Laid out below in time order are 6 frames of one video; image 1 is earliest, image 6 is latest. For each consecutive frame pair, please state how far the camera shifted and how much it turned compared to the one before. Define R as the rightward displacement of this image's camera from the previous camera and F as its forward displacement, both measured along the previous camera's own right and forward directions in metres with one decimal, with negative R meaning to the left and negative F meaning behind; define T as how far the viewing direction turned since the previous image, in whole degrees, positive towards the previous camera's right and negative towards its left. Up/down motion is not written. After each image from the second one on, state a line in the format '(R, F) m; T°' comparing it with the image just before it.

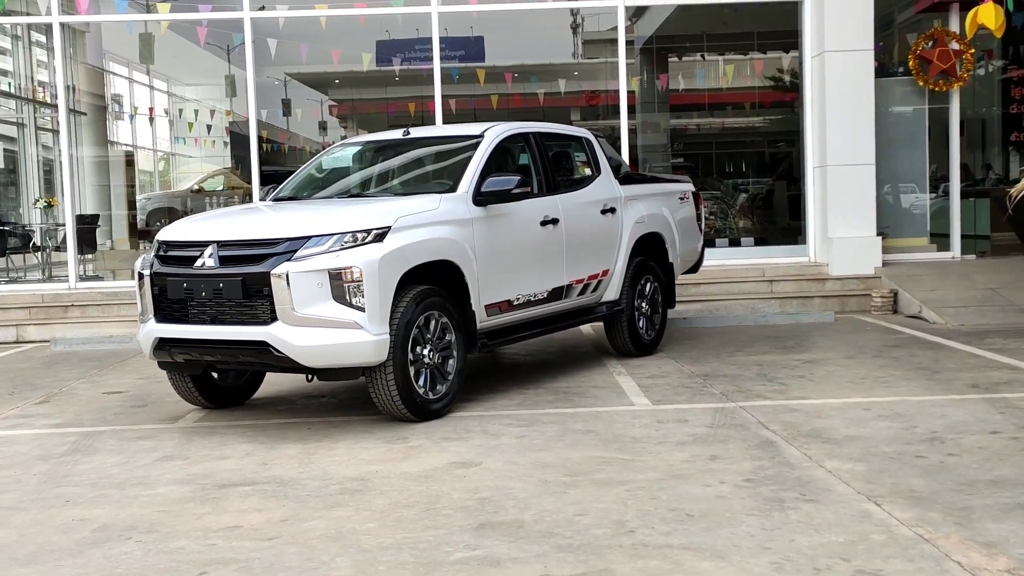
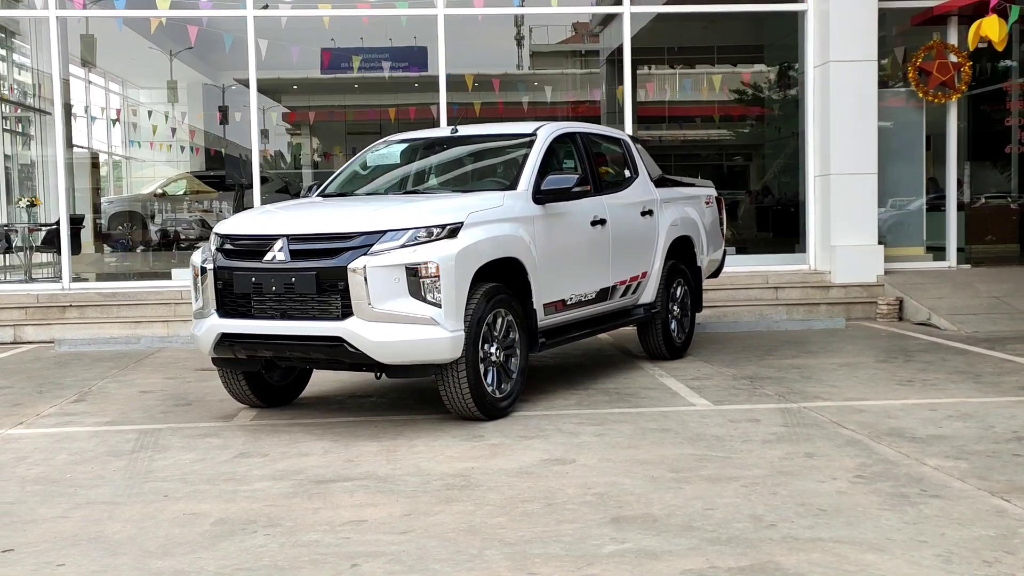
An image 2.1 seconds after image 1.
(-0.5, +0.1) m; +2°
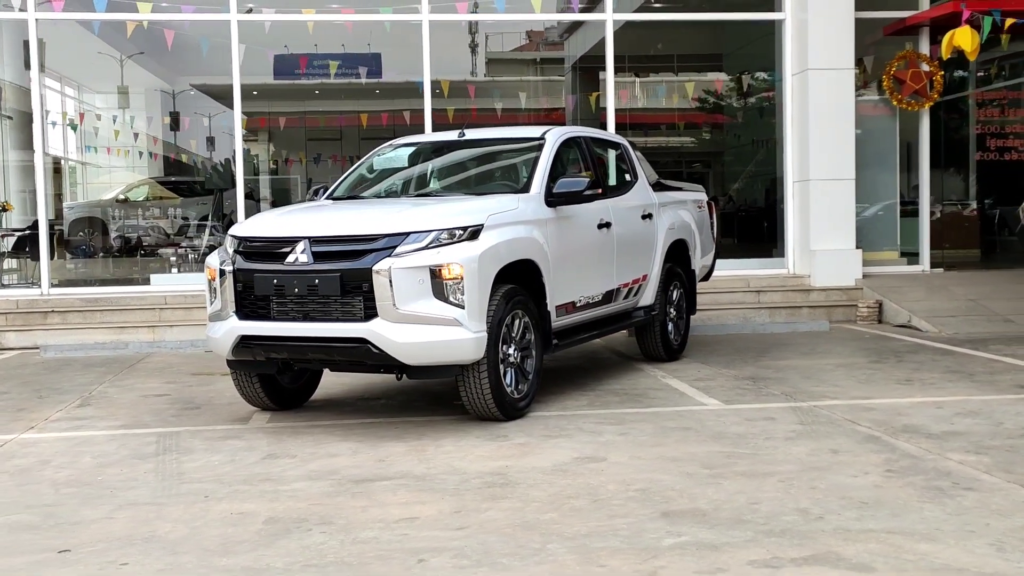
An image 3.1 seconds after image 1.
(-0.3, 0.0) m; +2°
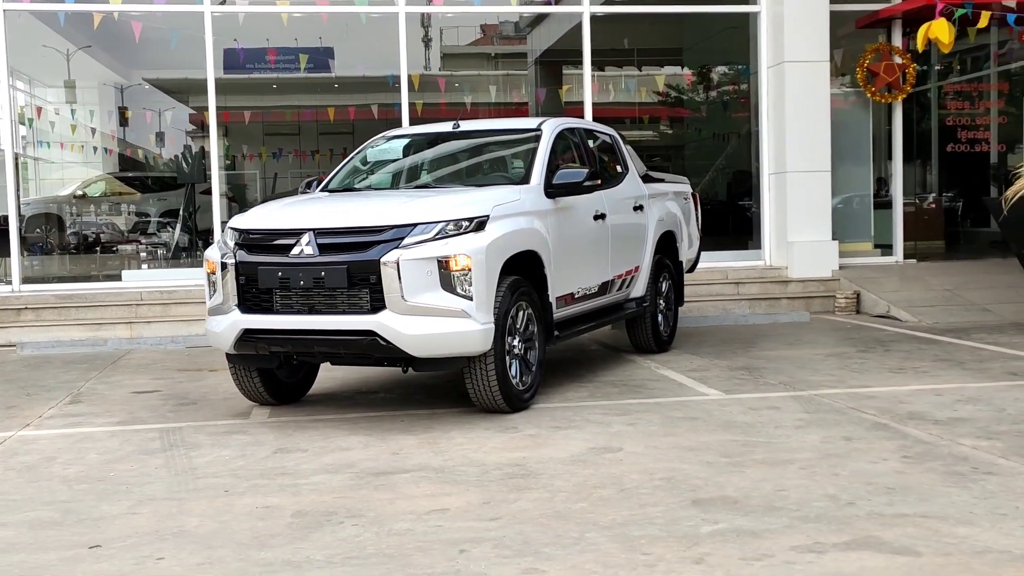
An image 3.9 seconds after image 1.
(-0.2, 0.0) m; +2°
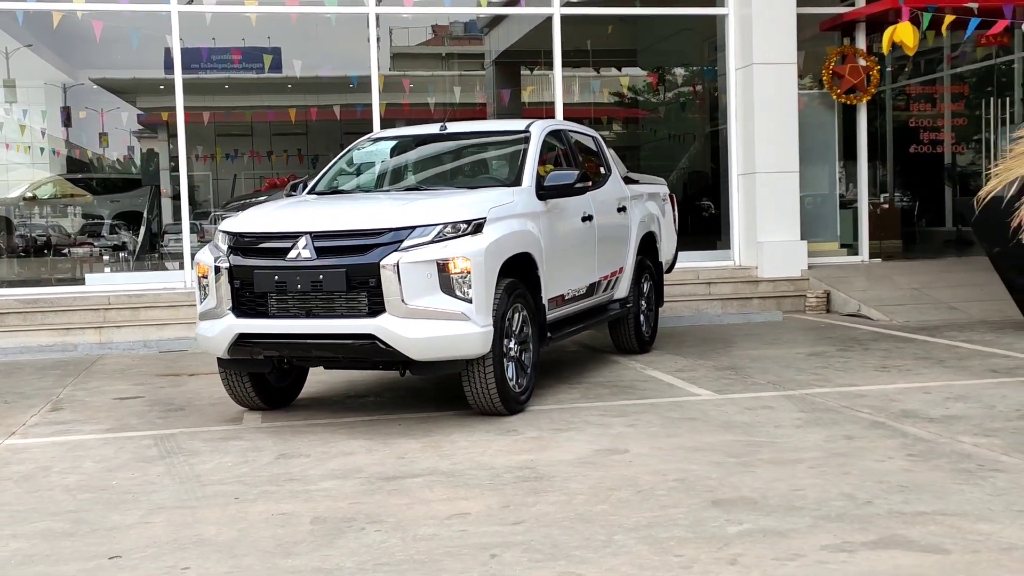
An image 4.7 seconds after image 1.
(-0.2, 0.0) m; +2°
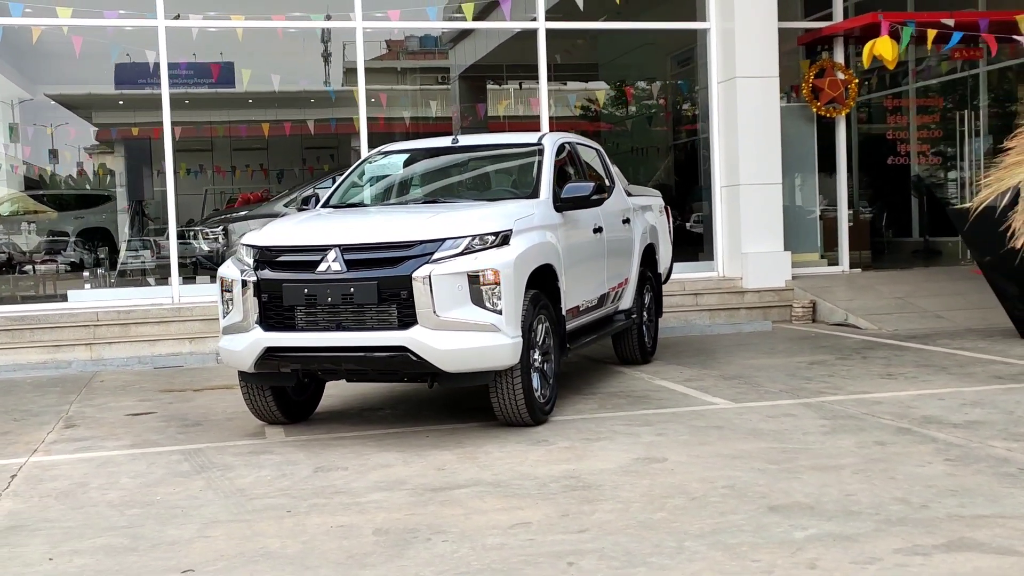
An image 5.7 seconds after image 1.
(-0.3, 0.0) m; +2°
